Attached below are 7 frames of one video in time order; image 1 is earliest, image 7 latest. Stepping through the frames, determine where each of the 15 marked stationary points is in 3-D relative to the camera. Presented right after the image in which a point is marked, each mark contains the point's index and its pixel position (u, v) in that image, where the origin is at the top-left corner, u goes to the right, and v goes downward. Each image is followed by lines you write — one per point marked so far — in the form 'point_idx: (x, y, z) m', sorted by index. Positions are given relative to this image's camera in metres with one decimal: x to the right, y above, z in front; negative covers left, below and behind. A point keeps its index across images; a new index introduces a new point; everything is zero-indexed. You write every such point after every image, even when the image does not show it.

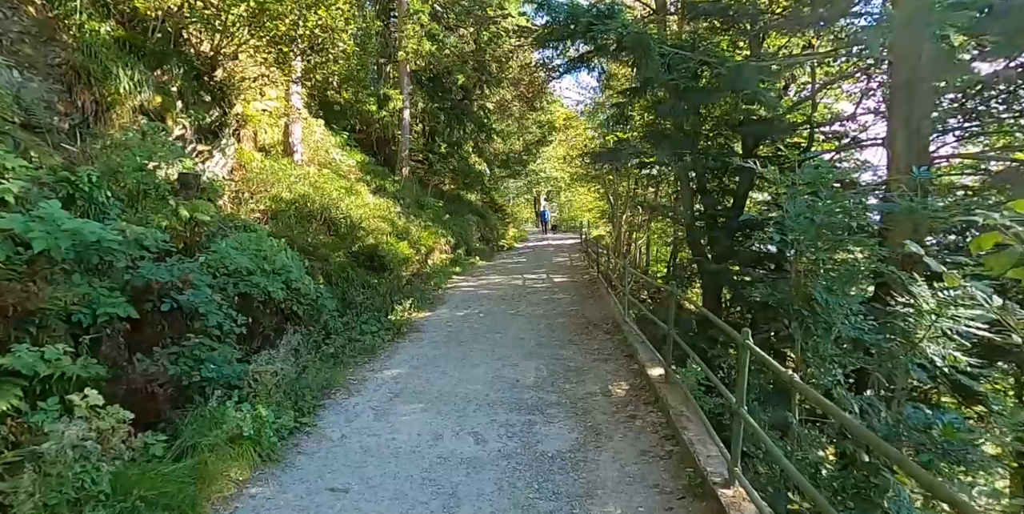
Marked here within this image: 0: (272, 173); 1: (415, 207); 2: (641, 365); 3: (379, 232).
0: (-4.5, +1.6, +9.9) m
1: (-2.7, +1.4, +14.5) m
2: (+1.1, -0.9, +4.4) m
3: (-2.7, +0.5, +10.6) m
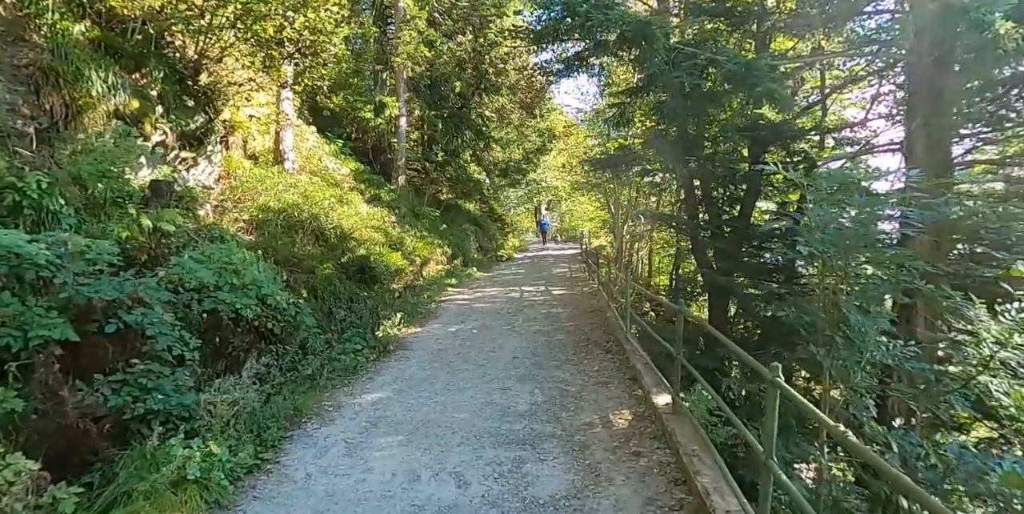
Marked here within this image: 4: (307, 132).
0: (-4.6, +1.4, +9.5) m
1: (-2.7, +1.1, +14.1) m
2: (+1.0, -1.0, +4.0) m
3: (-2.8, +0.3, +10.3) m
4: (-4.9, +3.0, +12.5) m
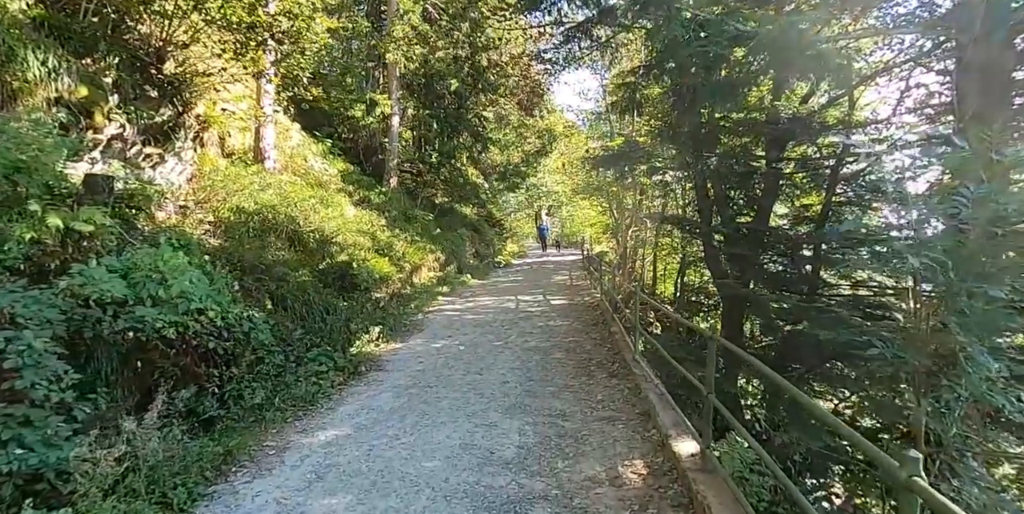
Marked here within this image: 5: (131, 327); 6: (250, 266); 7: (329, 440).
0: (-4.7, +1.3, +8.8) m
1: (-2.8, +0.9, +13.4) m
2: (+0.9, -1.1, +3.2) m
3: (-2.8, +0.2, +9.5) m
4: (-5.0, +2.8, +11.7) m
5: (-2.4, -0.5, +3.4) m
6: (-3.2, -0.1, +6.3) m
7: (-1.2, -1.2, +3.5) m
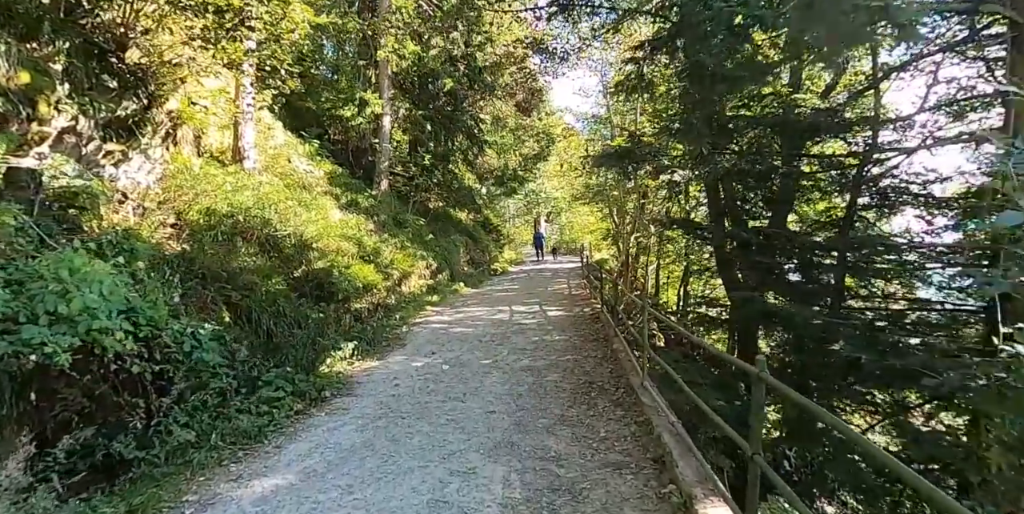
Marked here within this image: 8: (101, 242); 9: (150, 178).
0: (-4.8, +1.2, +8.1) m
1: (-2.9, +0.8, +12.7) m
2: (+0.8, -1.1, +2.5) m
3: (-2.9, +0.1, +8.8) m
4: (-5.1, +2.7, +11.1) m
5: (-2.5, -0.5, +2.7) m
6: (-3.2, -0.2, +5.6) m
7: (-1.3, -1.3, +2.8) m
8: (-3.6, +0.1, +4.6) m
9: (-5.3, +1.1, +7.6) m
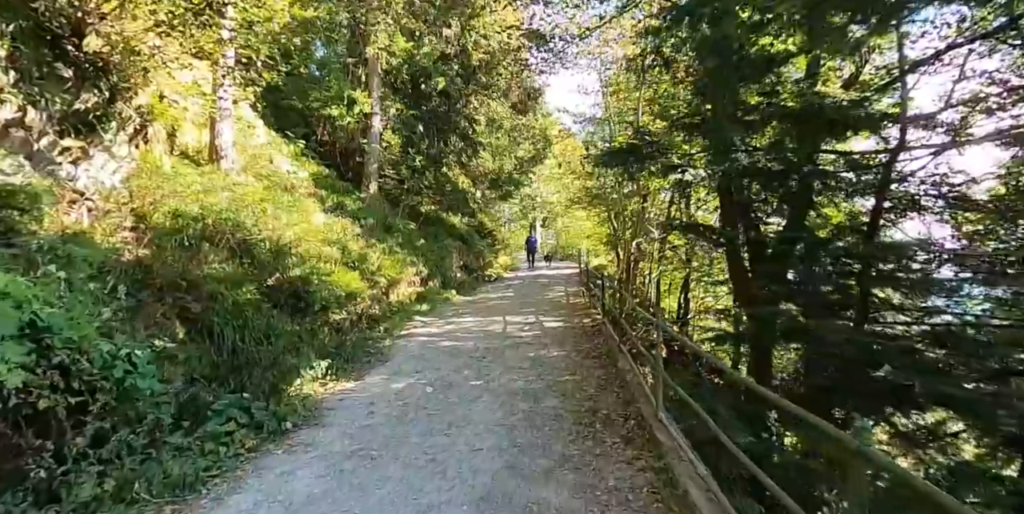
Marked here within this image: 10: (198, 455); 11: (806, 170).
0: (-4.8, +1.1, +7.5) m
1: (-3.0, +0.6, +12.1) m
2: (+0.8, -1.2, +1.9) m
3: (-3.0, 0.0, +8.2) m
4: (-5.2, +2.6, +10.5) m
5: (-2.6, -0.5, +2.1) m
6: (-3.3, -0.3, +5.0) m
7: (-1.4, -1.3, +2.2) m
8: (-3.7, +0.1, +4.0) m
9: (-5.3, +1.1, +7.0) m
10: (-2.2, -1.4, +3.6) m
11: (+3.0, +0.9, +5.4) m
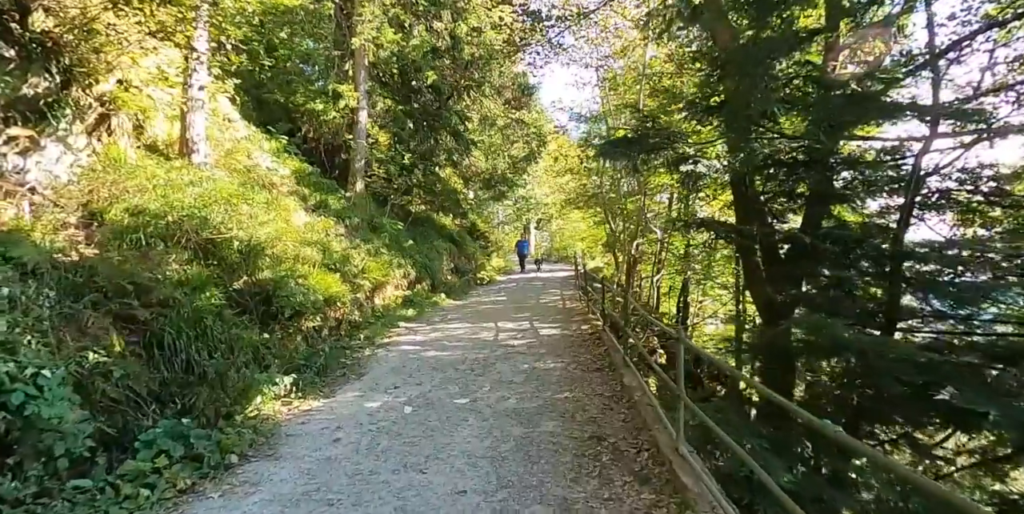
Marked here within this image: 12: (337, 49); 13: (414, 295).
0: (-4.9, +1.1, +6.9) m
1: (-3.2, +0.6, +11.5) m
2: (+0.7, -1.2, +1.4) m
3: (-3.1, -0.1, +7.6) m
4: (-5.3, +2.6, +9.9) m
5: (-2.6, -0.5, +1.5) m
6: (-3.4, -0.3, +4.4) m
7: (-1.4, -1.3, +1.6) m
8: (-3.7, +0.1, +3.4) m
9: (-5.4, +1.1, +6.4) m
10: (-2.2, -1.4, +3.0) m
11: (+3.0, +0.9, +4.8) m
12: (-4.2, +4.9, +12.4) m
13: (-2.1, -0.8, +11.5) m
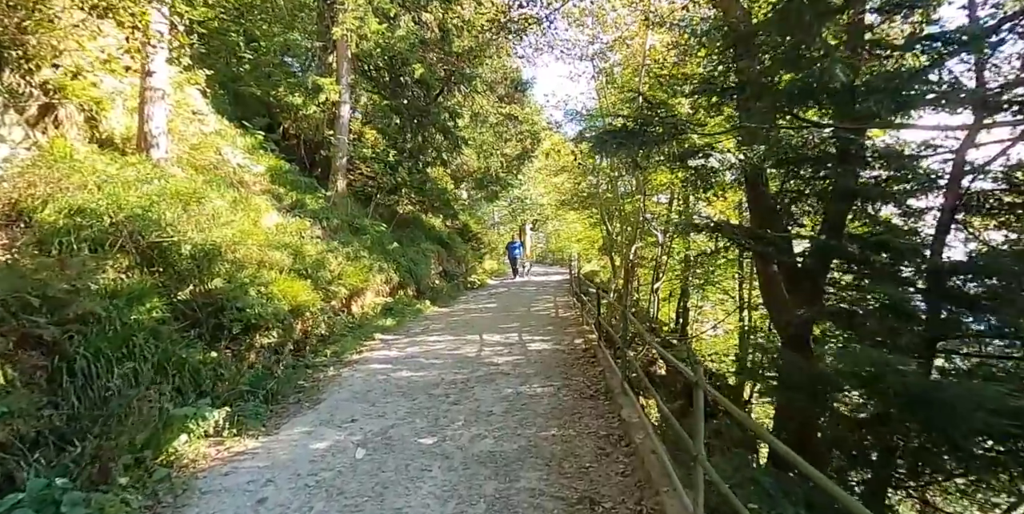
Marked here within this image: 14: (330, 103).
0: (-5.1, +1.0, +6.2) m
1: (-3.4, +0.5, +10.8) m
2: (+0.6, -1.2, +0.7) m
3: (-3.3, -0.1, +6.9) m
4: (-5.5, +2.5, +9.2) m
5: (-2.7, -0.6, +0.8) m
6: (-3.5, -0.3, +3.7) m
7: (-1.5, -1.4, +0.9) m
8: (-3.9, 0.0, +2.7) m
9: (-5.6, +1.0, +5.6) m
10: (-2.4, -1.4, +2.3) m
11: (+2.8, +0.8, +4.2) m
12: (-4.4, +4.9, +11.7) m
13: (-2.3, -0.9, +10.8) m
14: (-4.1, +3.4, +11.7) m
